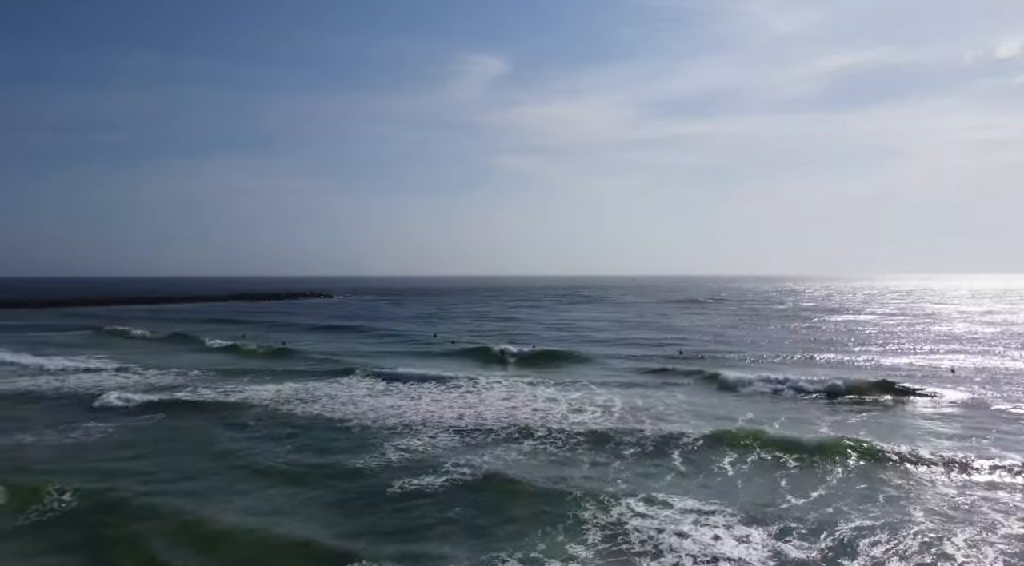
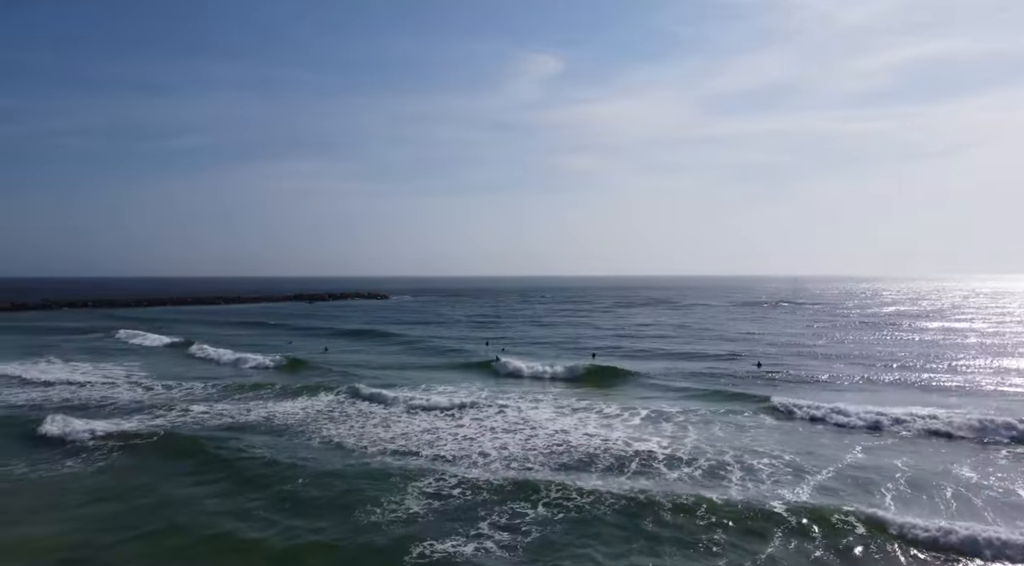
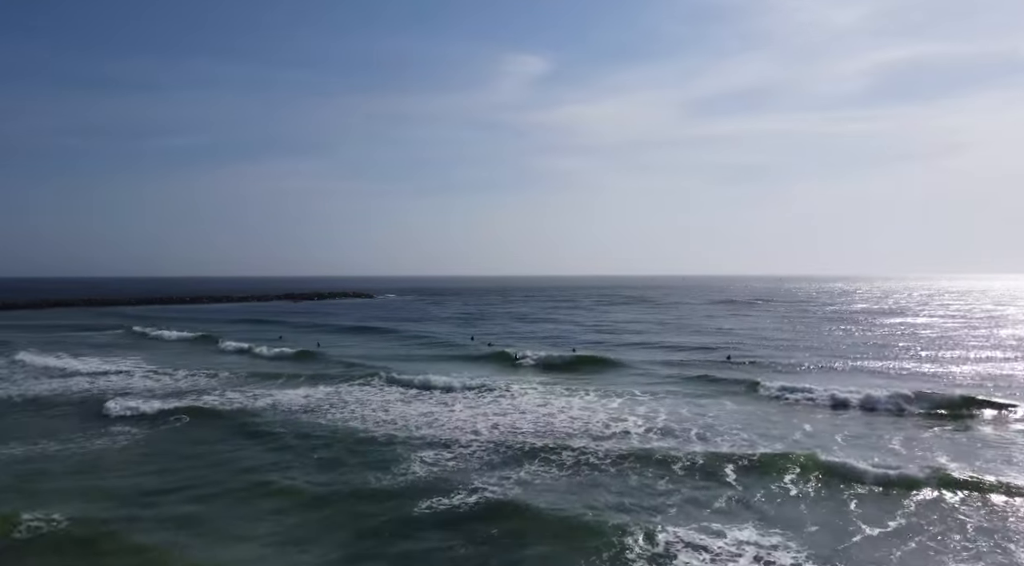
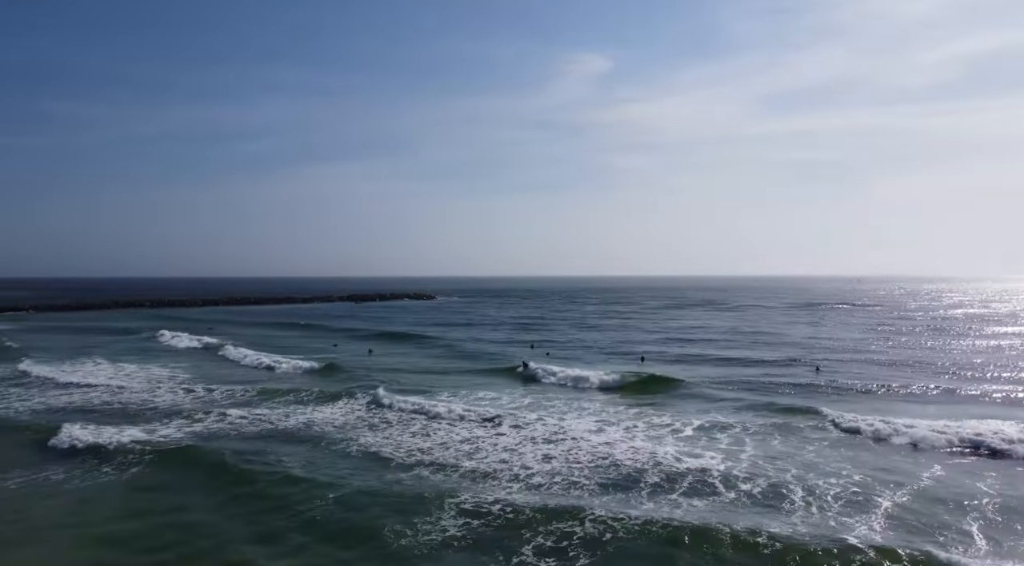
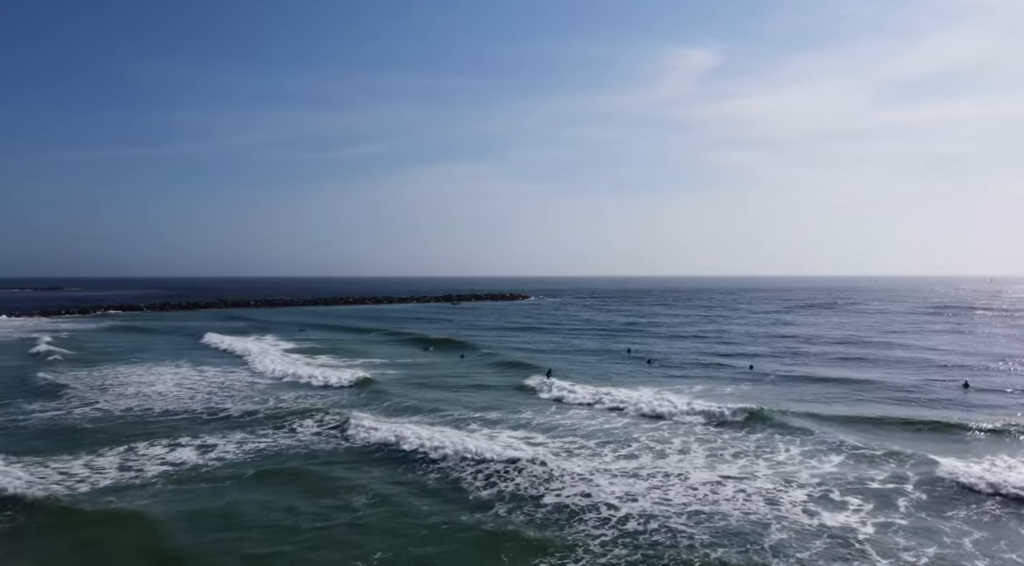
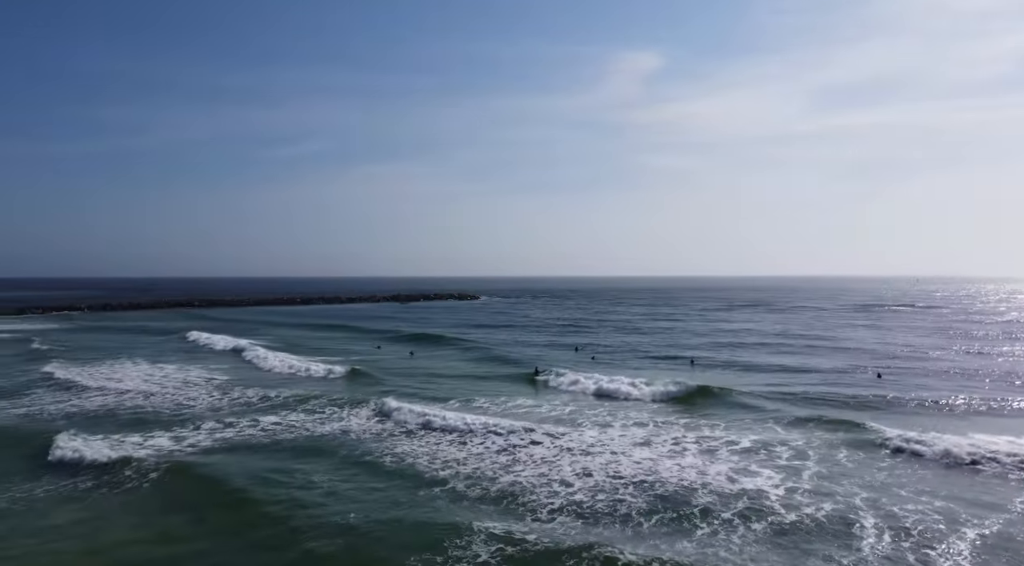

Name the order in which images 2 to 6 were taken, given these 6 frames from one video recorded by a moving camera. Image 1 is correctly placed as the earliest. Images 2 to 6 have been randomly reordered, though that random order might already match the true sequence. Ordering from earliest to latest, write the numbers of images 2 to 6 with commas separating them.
3, 2, 4, 6, 5
